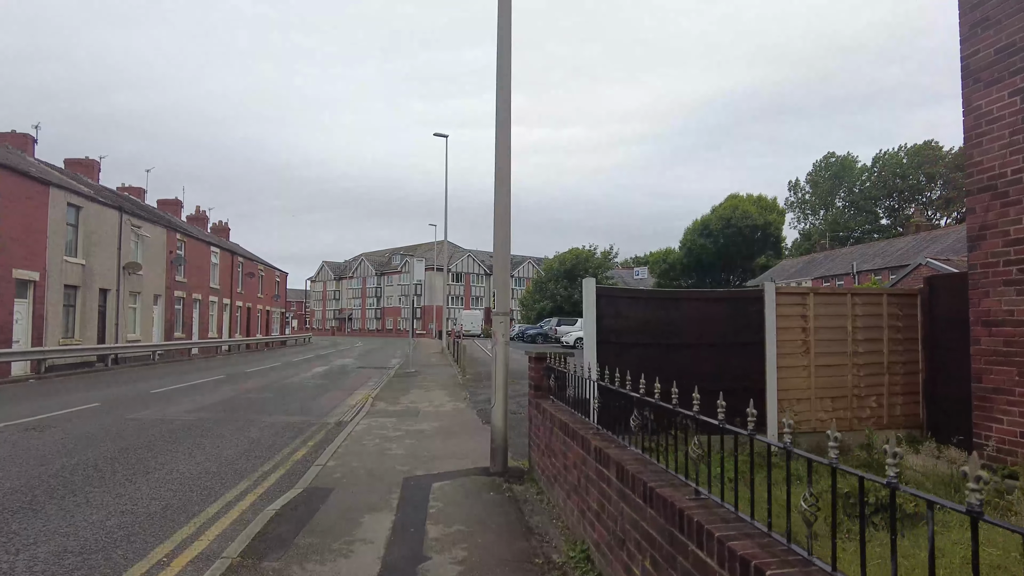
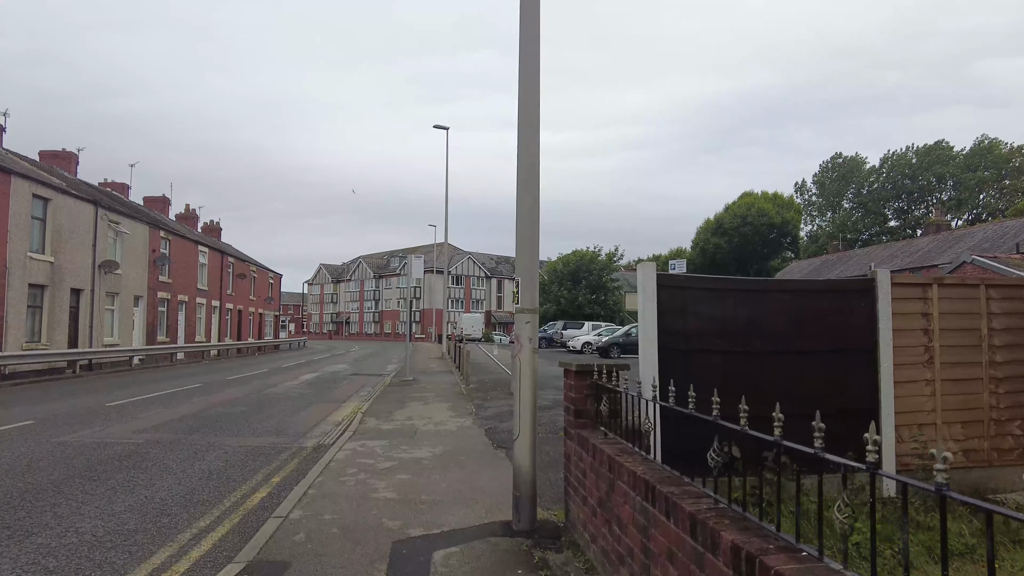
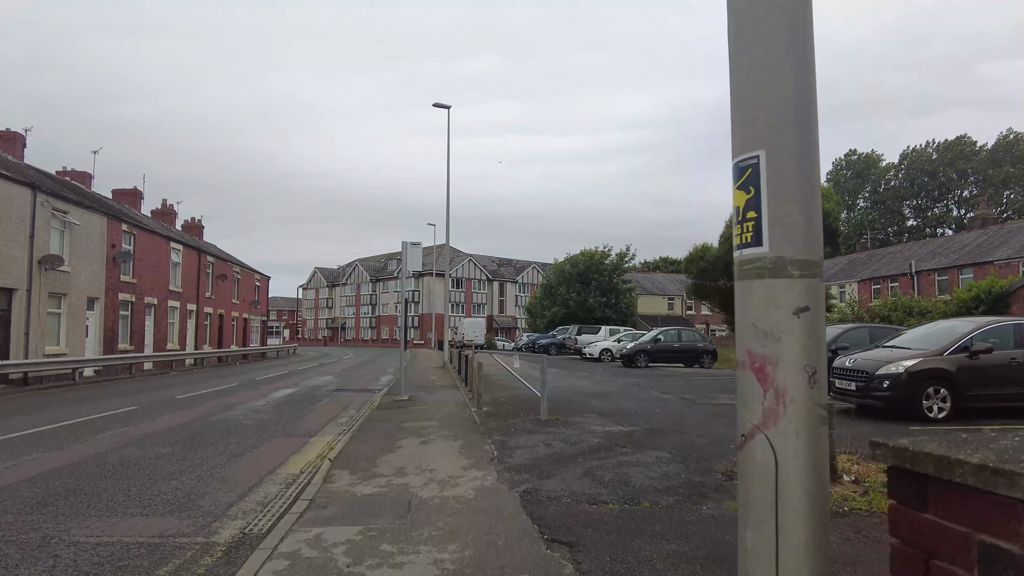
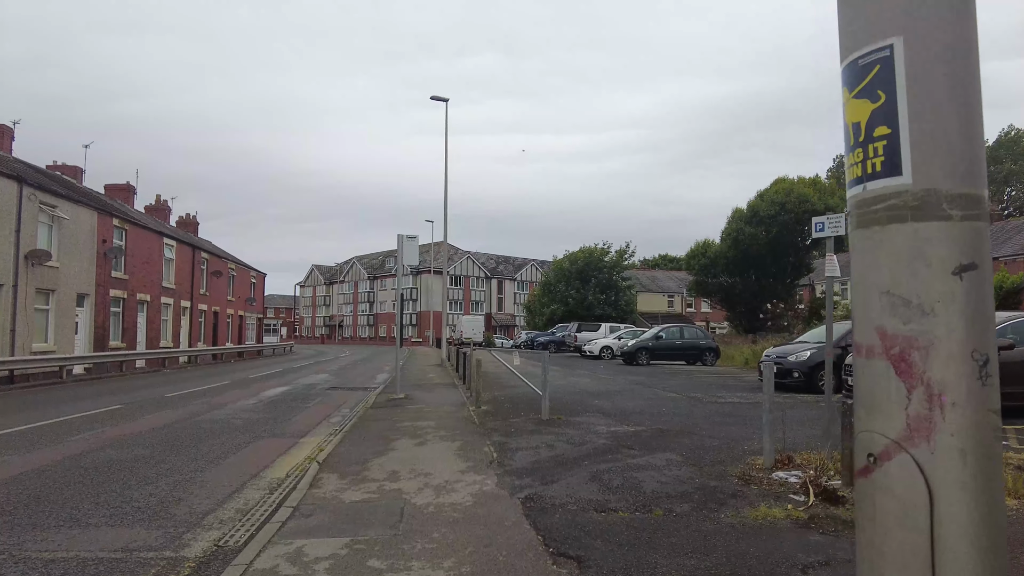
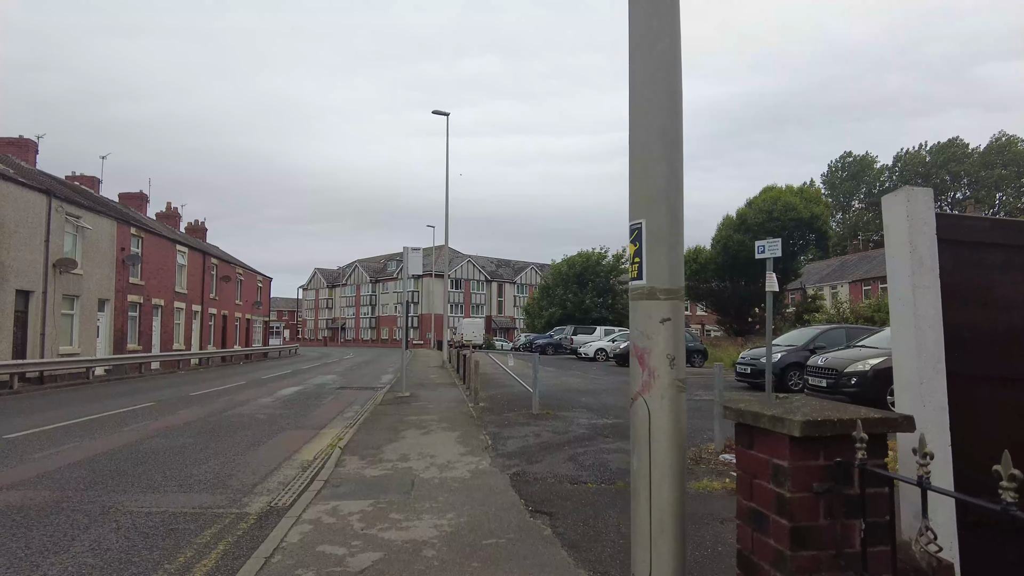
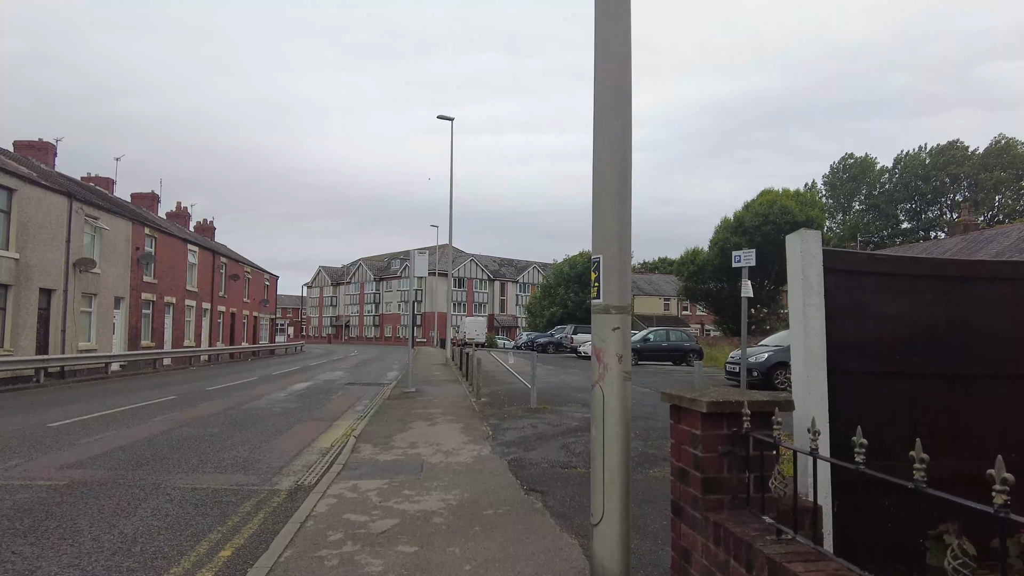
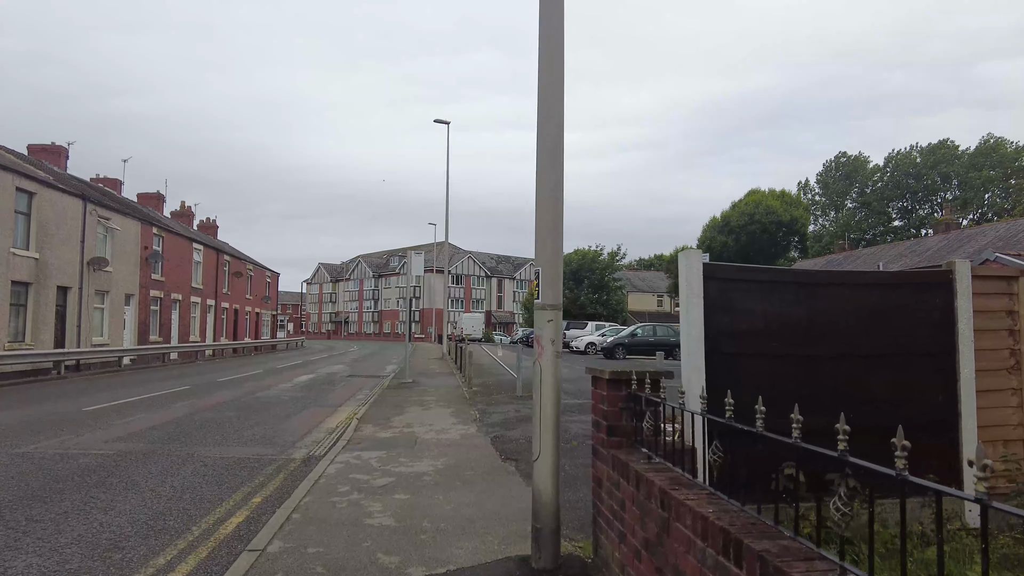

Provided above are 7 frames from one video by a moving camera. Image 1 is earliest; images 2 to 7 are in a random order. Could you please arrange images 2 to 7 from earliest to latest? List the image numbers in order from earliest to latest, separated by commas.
2, 7, 6, 5, 3, 4
